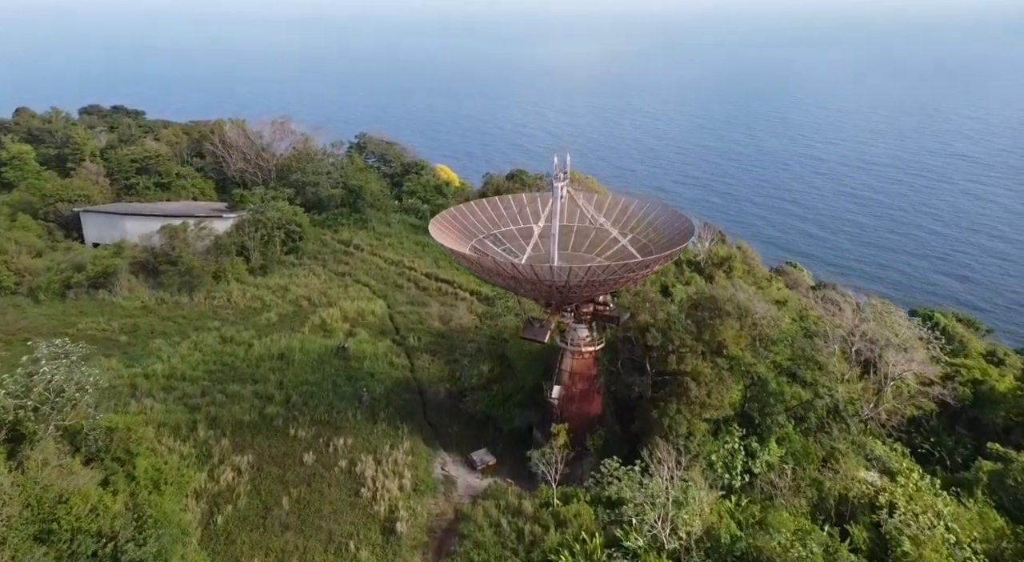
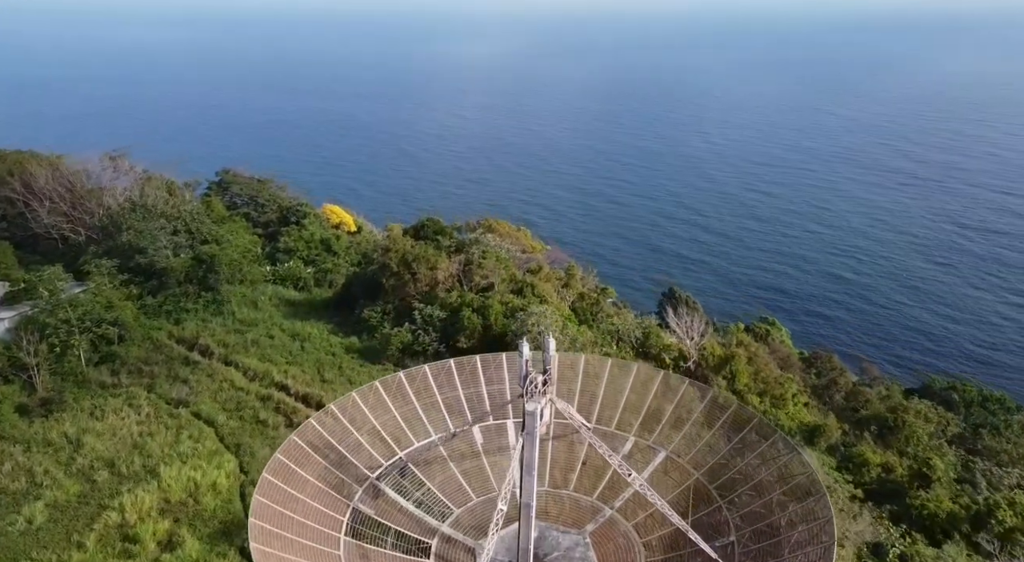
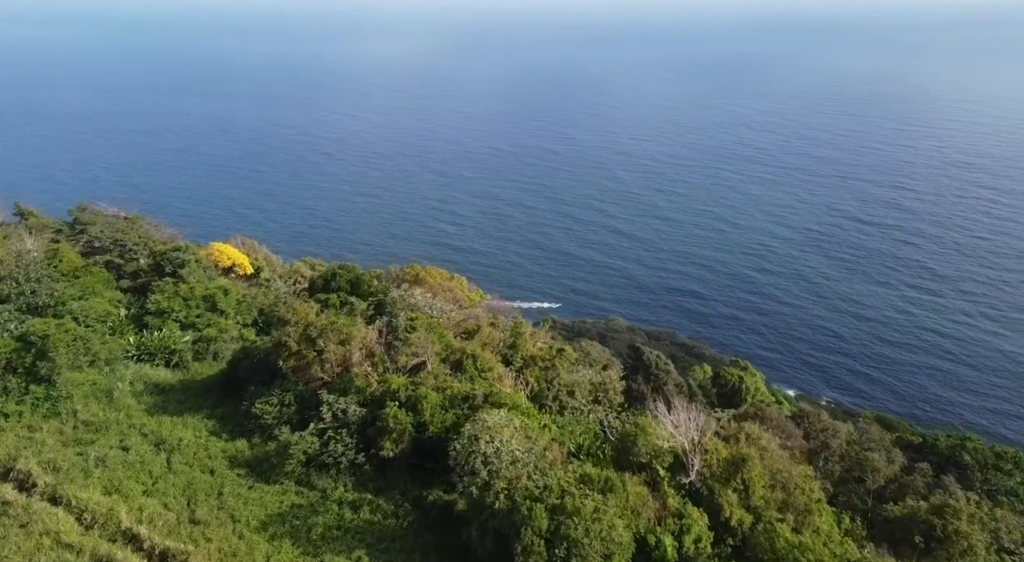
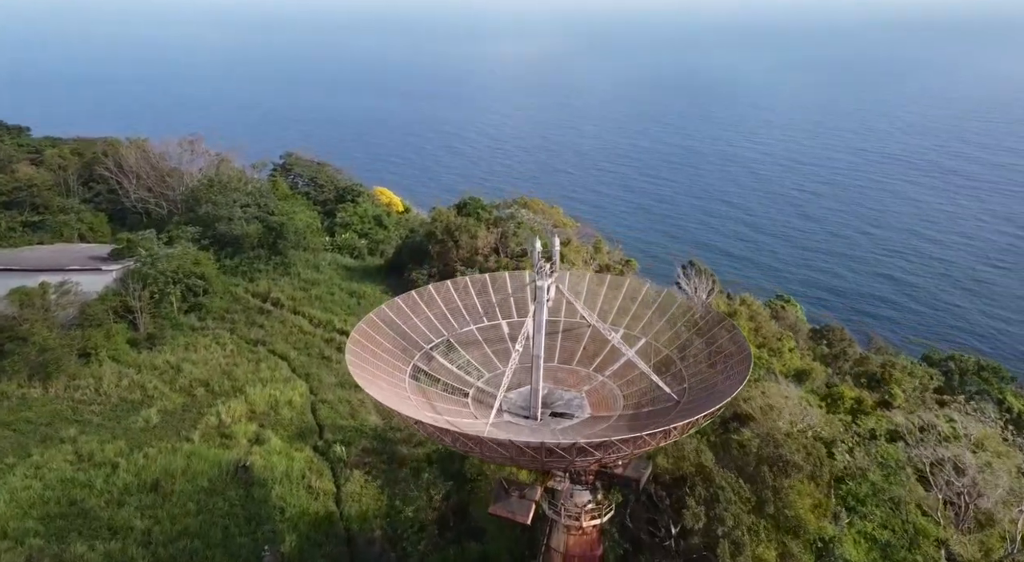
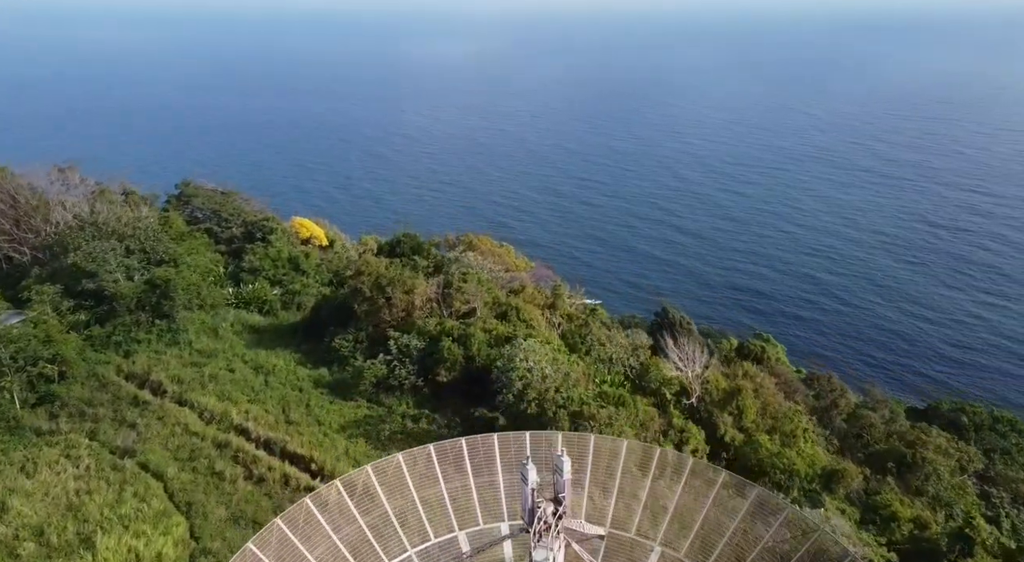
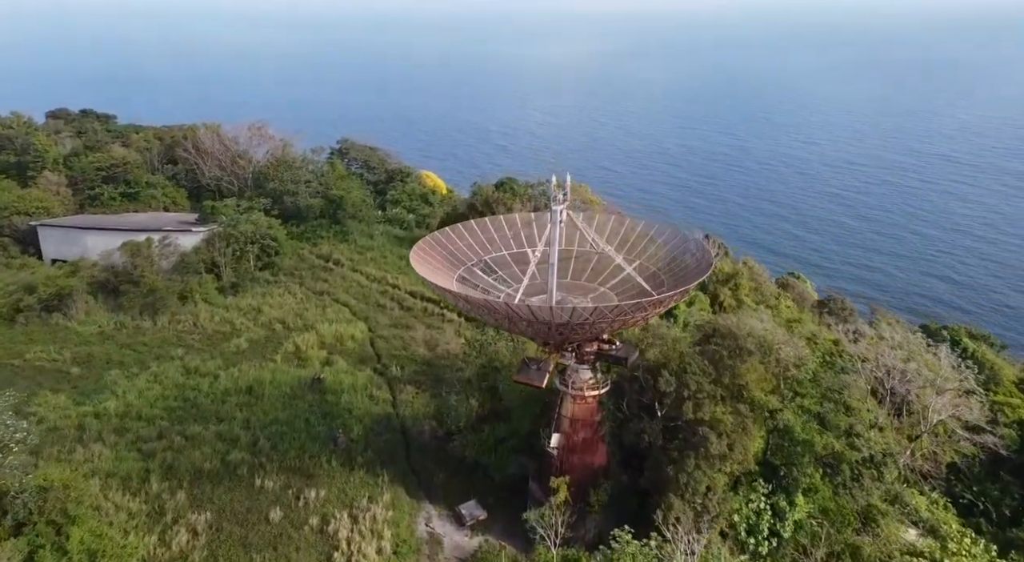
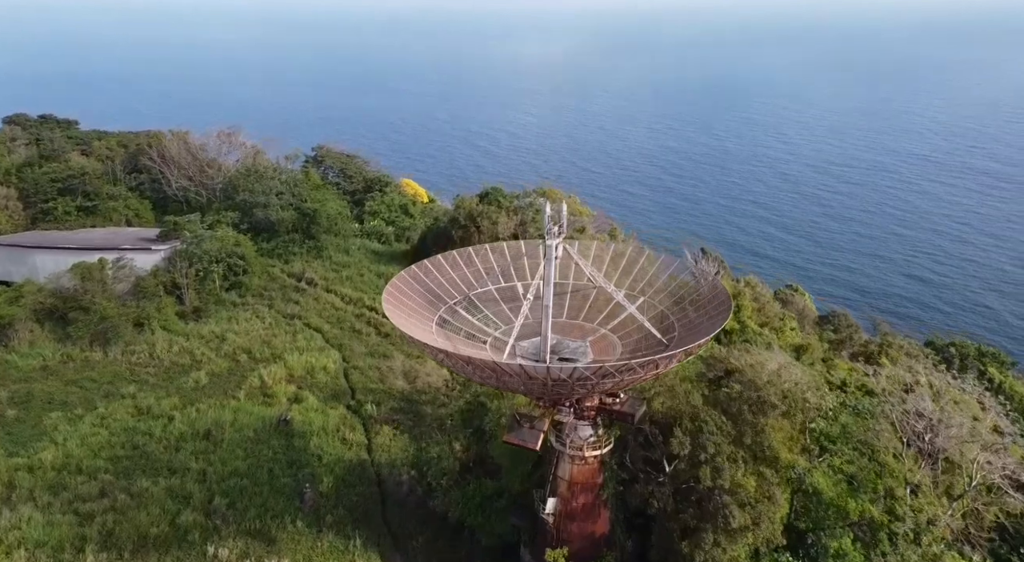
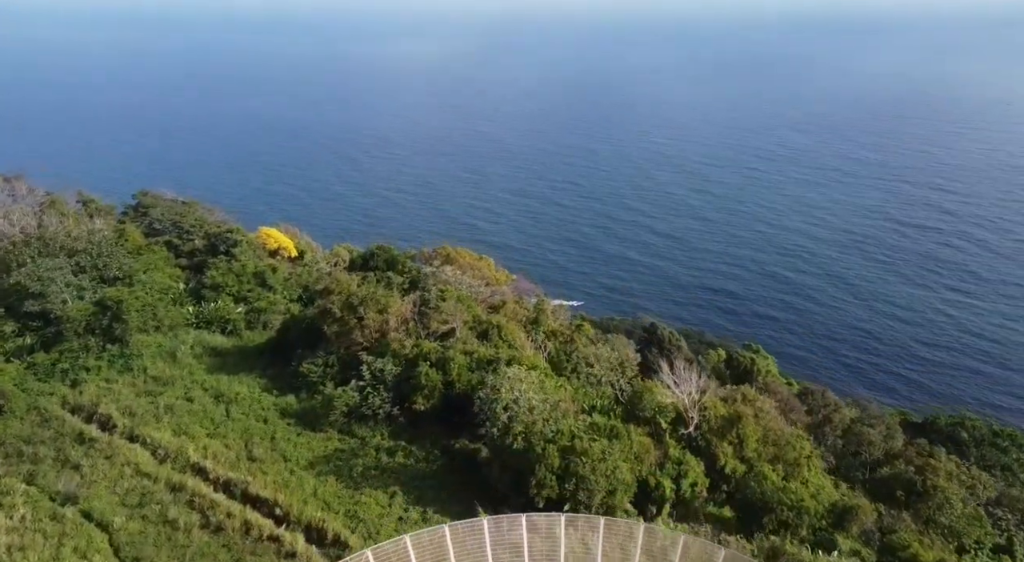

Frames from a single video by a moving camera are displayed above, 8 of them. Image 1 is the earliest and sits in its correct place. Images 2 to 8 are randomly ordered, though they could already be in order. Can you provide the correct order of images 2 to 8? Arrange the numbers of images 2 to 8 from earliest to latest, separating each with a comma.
6, 7, 4, 2, 5, 8, 3
